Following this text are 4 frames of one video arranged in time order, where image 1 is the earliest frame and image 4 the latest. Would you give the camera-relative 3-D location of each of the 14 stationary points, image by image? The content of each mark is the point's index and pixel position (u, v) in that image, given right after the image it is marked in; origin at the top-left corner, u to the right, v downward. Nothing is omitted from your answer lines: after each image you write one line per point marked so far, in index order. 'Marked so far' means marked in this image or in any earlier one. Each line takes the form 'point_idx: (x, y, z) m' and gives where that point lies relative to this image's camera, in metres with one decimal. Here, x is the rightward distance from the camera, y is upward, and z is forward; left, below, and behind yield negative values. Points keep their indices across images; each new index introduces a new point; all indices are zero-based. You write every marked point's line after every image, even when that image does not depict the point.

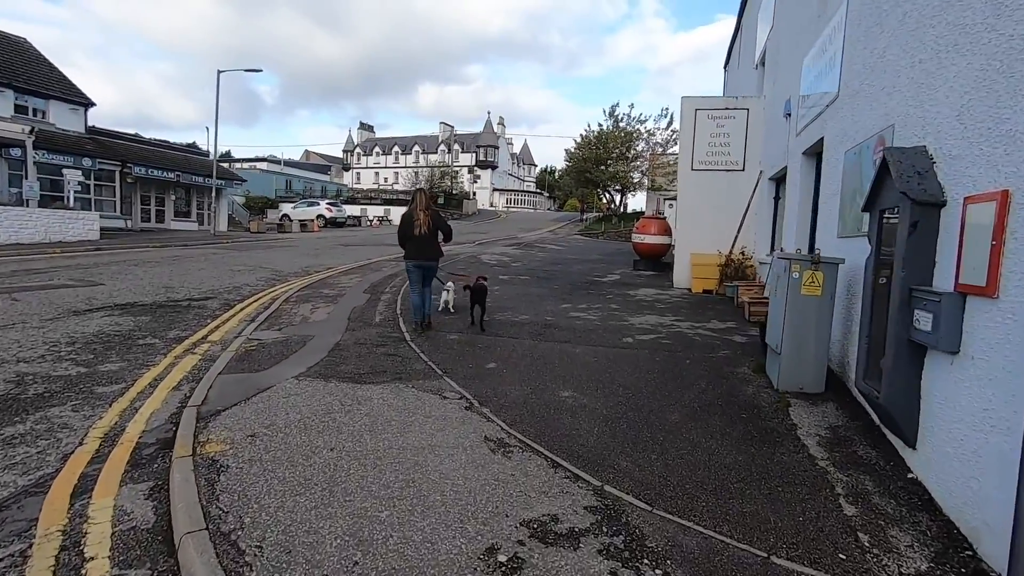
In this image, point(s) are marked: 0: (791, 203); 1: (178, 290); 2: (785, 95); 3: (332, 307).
0: (+4.3, +1.3, +8.4) m
1: (-6.4, -0.1, +10.3) m
2: (+4.9, +3.5, +9.7) m
3: (-3.1, -0.3, +9.3) m
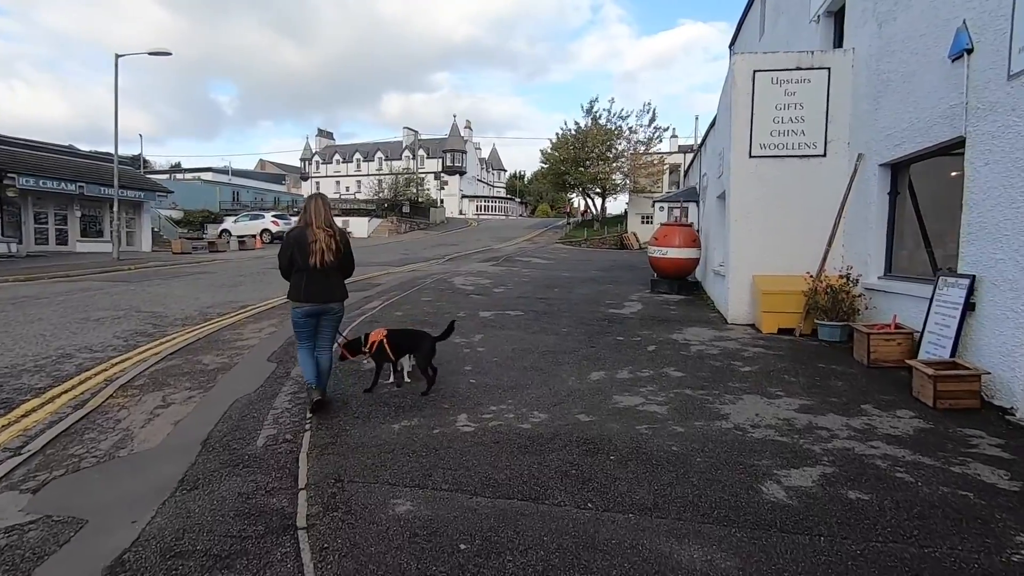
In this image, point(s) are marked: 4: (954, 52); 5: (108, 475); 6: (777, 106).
0: (+4.3, +0.8, +4.8) m
1: (-6.4, -1.0, +6.1) m
2: (+4.7, +2.9, +6.1) m
3: (-3.1, -1.1, +5.3) m
4: (+4.5, +2.4, +5.5) m
5: (-2.9, -1.3, +3.8) m
6: (+4.2, +2.9, +8.4) m
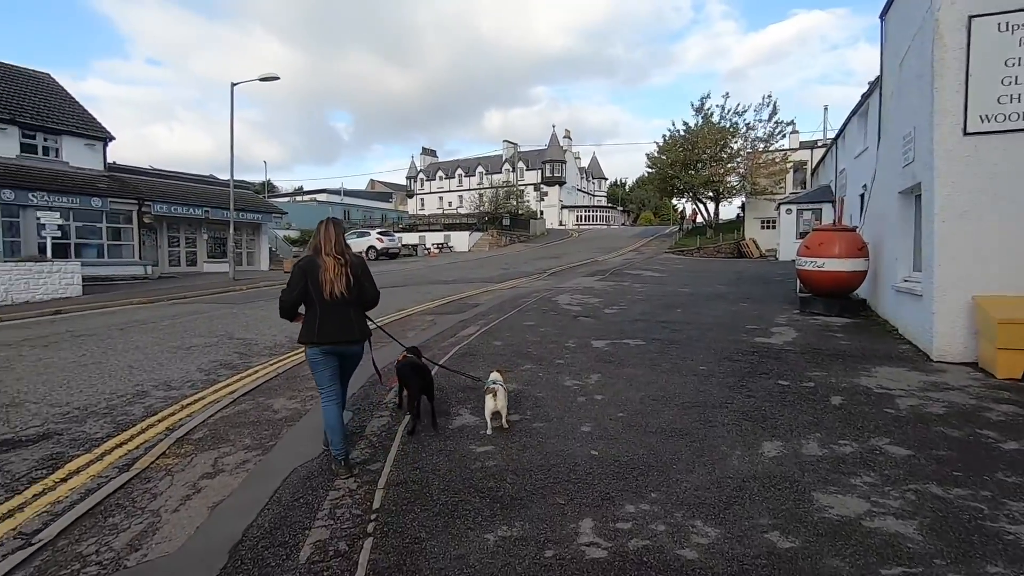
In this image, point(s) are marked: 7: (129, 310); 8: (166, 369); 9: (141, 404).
0: (+5.1, +0.6, +2.4) m
1: (-5.2, -1.3, +5.6) m
2: (+5.7, +2.7, +3.7) m
3: (-2.1, -1.4, +4.3) m
4: (+5.4, +2.2, +3.1) m
5: (-2.1, -1.6, +2.8) m
6: (+5.6, +2.6, +6.1) m
7: (-9.1, -0.5, +12.8) m
8: (-4.8, -1.1, +7.4) m
9: (-4.1, -1.3, +6.0) m
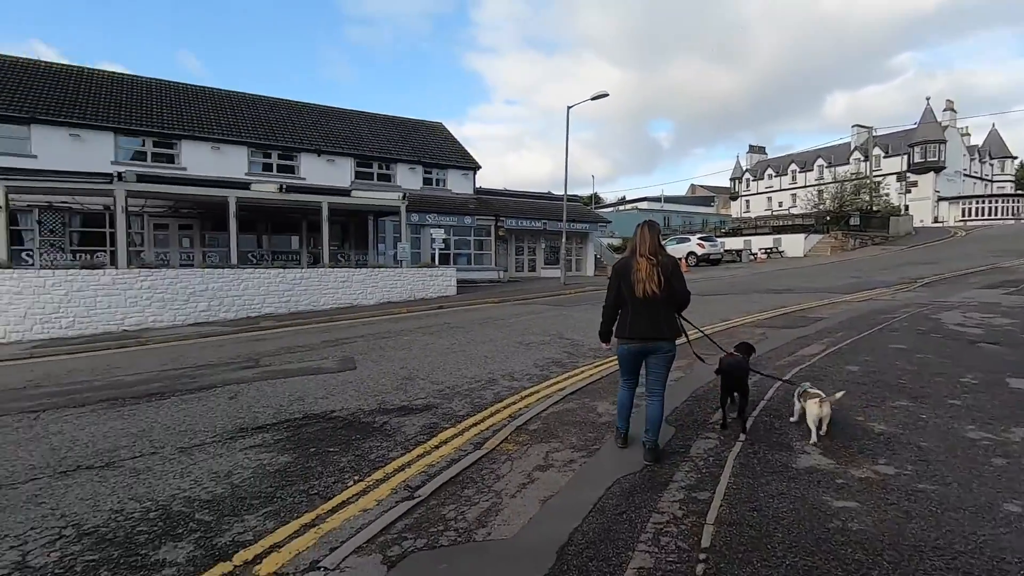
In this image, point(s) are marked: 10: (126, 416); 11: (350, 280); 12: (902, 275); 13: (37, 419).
0: (+5.6, +0.4, -1.1) m
1: (-1.4, -1.3, +7.2) m
2: (+6.9, +2.5, -0.3) m
3: (+0.5, -1.5, +4.4) m
4: (+6.3, +2.0, -0.6) m
5: (-0.3, -1.6, +3.1) m
6: (+8.1, +2.3, +1.8) m
7: (-0.7, -0.6, +15.3) m
8: (0.0, -1.2, +8.5) m
9: (-0.3, -1.3, +7.0) m
10: (-4.6, -1.5, +6.4) m
11: (-5.2, +0.3, +17.3) m
12: (+13.2, +0.5, +18.2) m
13: (-5.7, -1.6, +6.5) m
